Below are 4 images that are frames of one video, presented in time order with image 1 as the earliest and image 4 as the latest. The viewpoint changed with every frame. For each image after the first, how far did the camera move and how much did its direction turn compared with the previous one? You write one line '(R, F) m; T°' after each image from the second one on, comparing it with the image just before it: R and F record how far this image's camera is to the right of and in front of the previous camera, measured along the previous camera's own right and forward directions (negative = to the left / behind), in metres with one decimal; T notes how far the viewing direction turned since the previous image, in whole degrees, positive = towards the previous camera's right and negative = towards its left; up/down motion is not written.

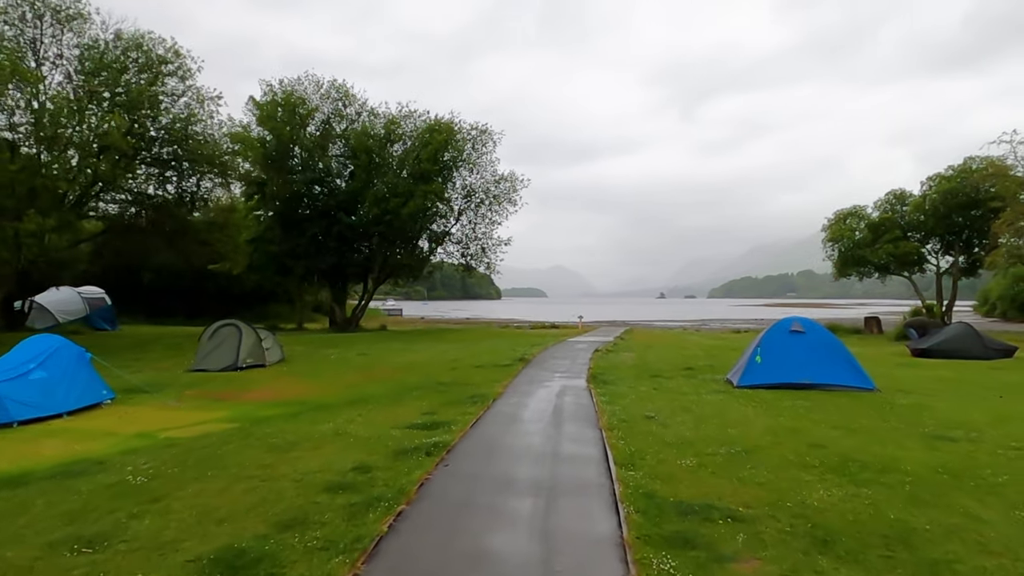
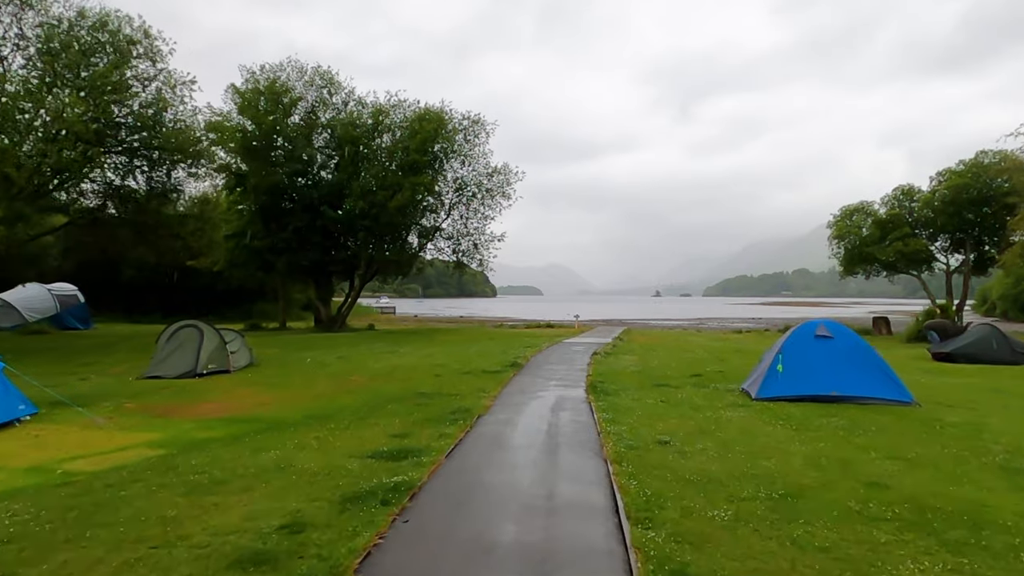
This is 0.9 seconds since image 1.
(+0.1, +2.2) m; 0°
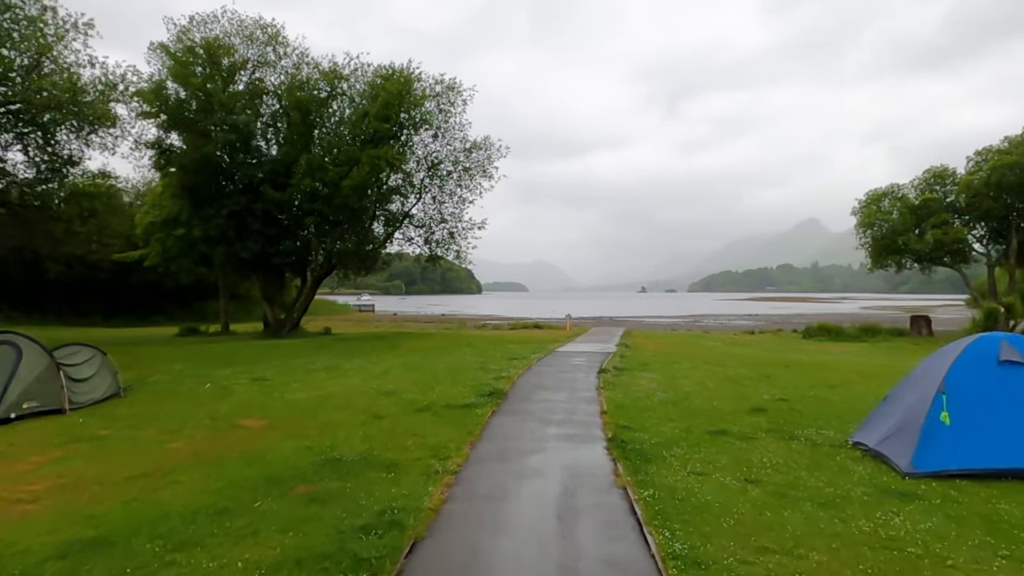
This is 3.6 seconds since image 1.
(+0.2, +7.0) m; +1°
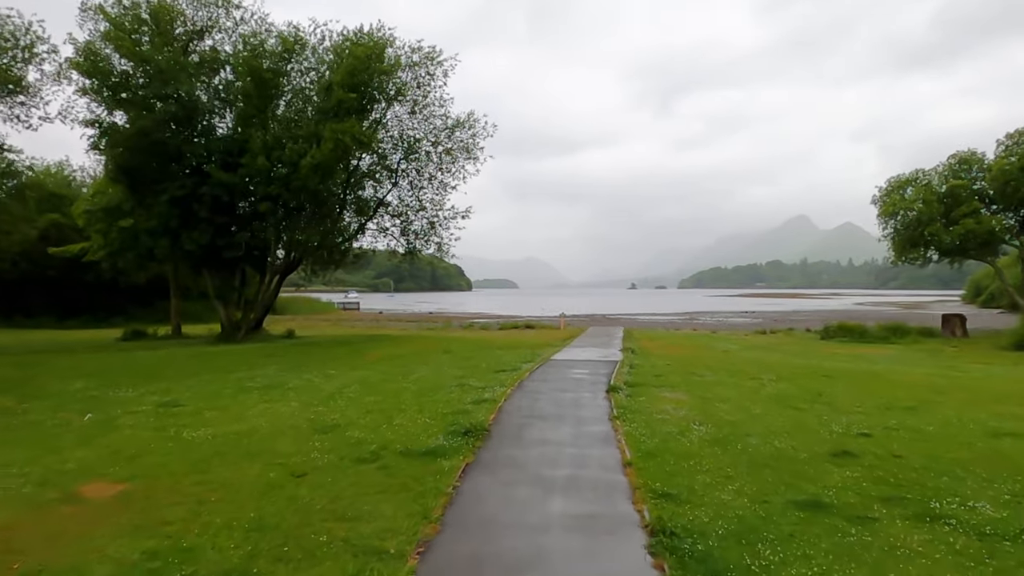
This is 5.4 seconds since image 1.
(+0.1, +4.5) m; +1°
